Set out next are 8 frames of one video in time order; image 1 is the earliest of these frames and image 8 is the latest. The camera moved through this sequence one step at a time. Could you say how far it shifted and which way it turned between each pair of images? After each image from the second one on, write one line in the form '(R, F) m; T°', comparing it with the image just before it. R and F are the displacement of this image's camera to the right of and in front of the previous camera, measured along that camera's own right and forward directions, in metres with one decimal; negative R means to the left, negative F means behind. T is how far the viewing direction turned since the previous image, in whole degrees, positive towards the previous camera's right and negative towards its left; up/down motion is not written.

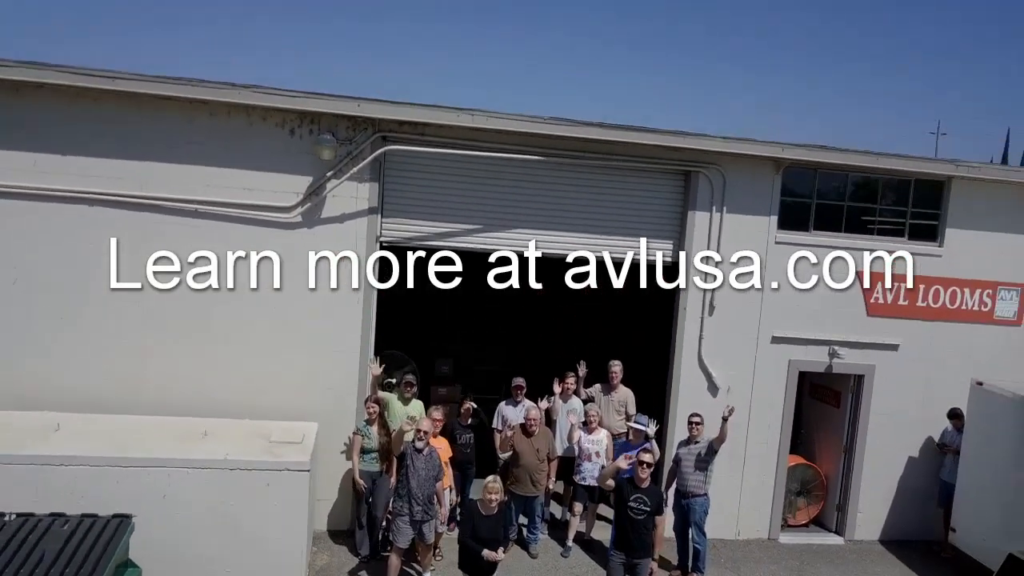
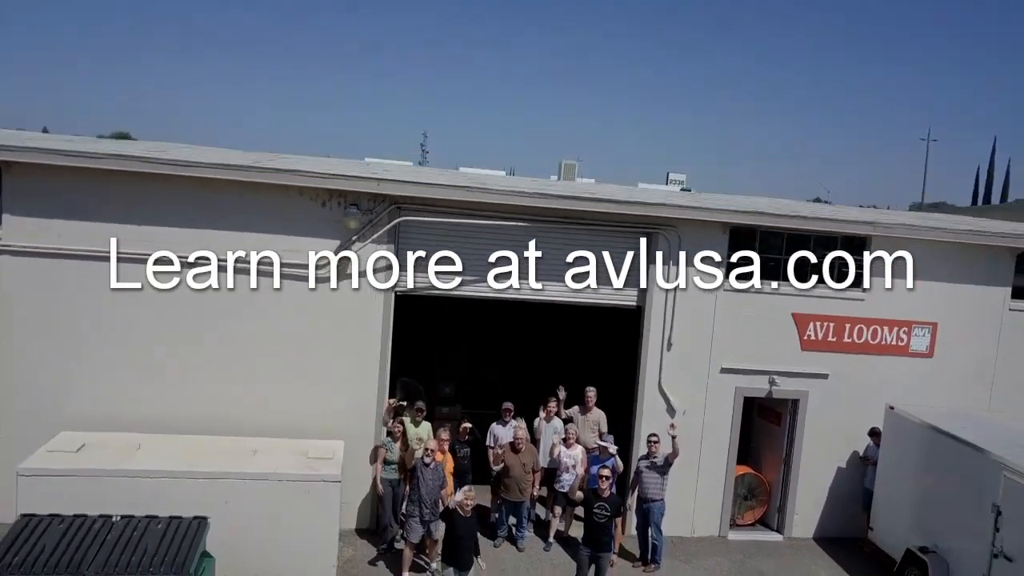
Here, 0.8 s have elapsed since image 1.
(+0.1, -1.0) m; 0°
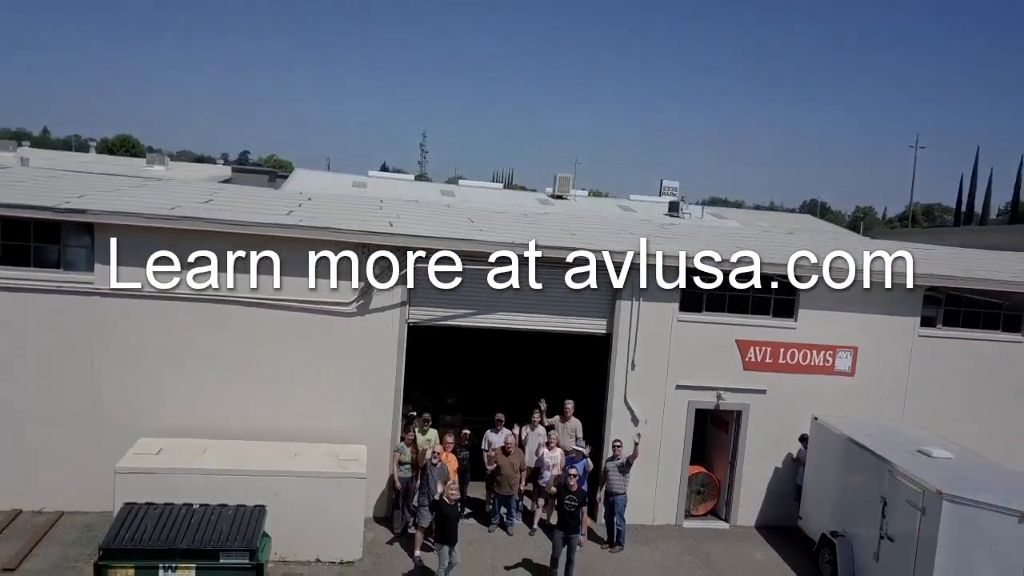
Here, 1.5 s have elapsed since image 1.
(+0.1, -1.3) m; 0°
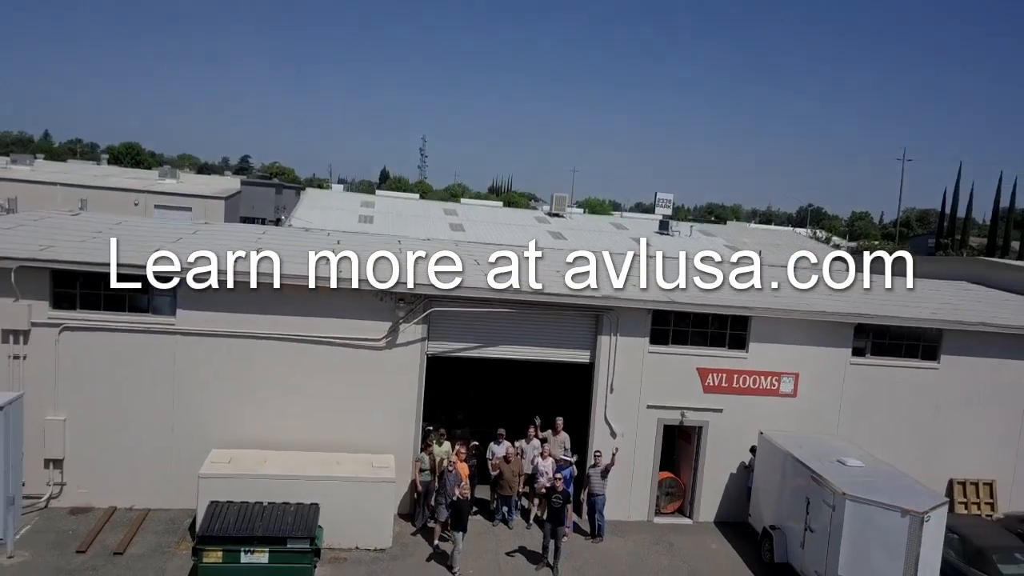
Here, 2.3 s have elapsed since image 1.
(0.0, -1.6) m; 0°
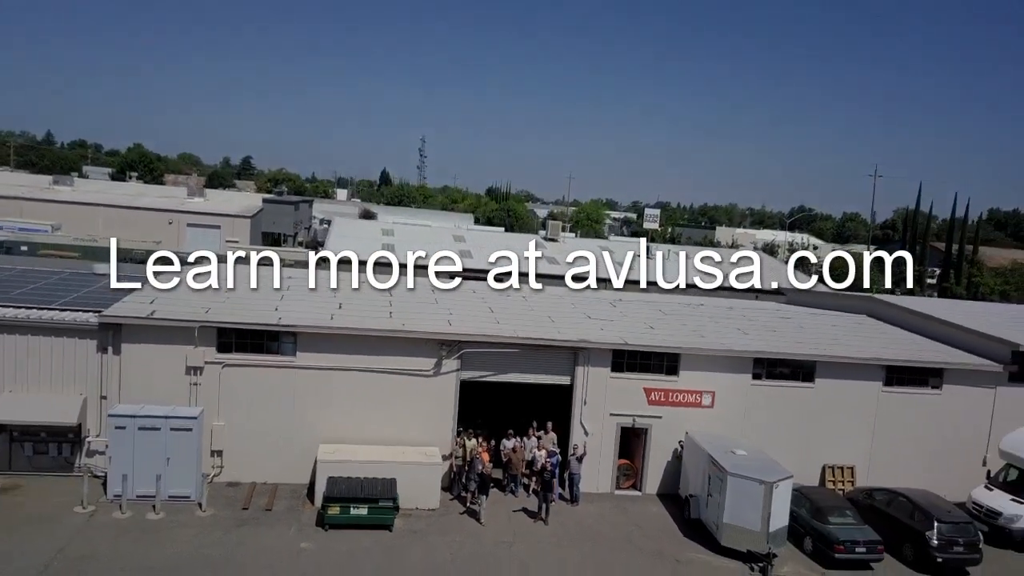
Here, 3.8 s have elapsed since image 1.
(-0.1, -4.1) m; 0°
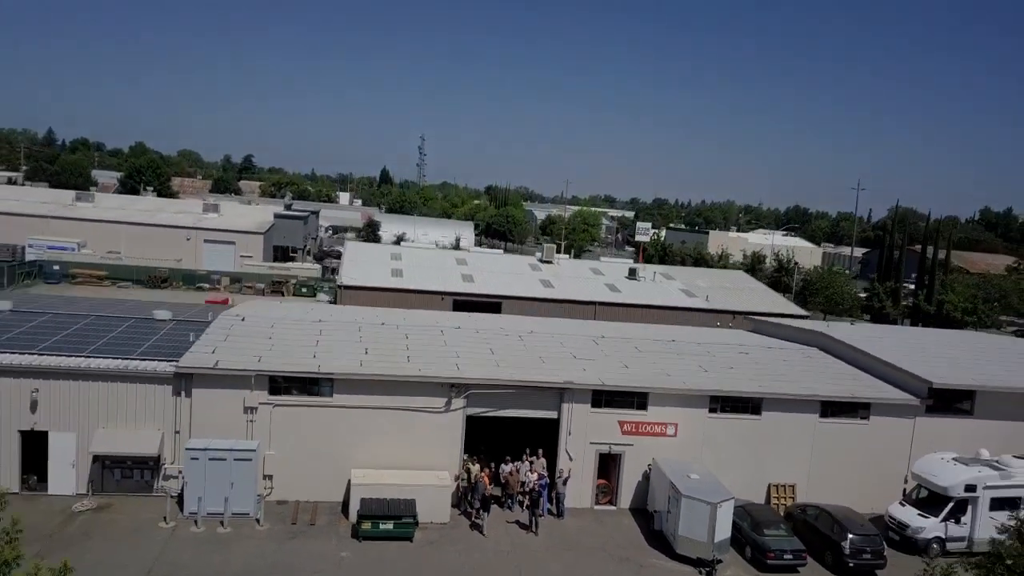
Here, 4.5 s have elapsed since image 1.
(0.0, -2.7) m; 0°
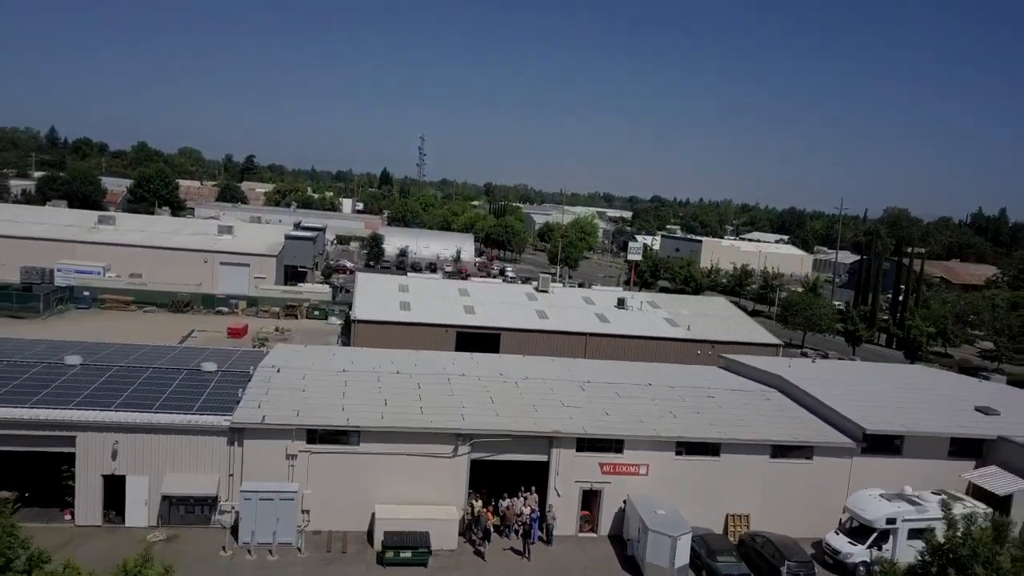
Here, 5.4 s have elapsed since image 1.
(0.0, -3.0) m; 0°
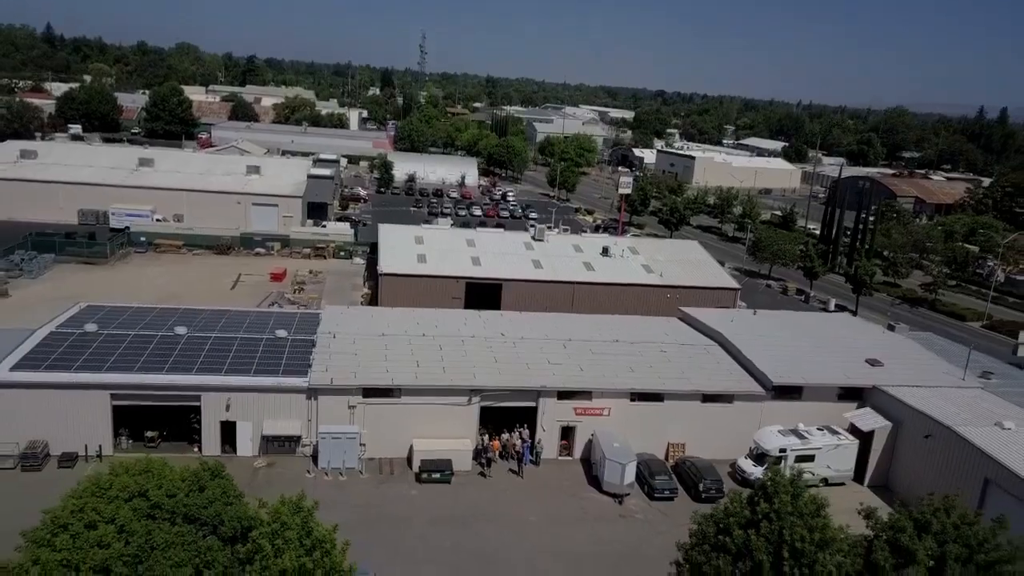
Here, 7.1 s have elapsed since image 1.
(+0.1, -6.3) m; 0°
